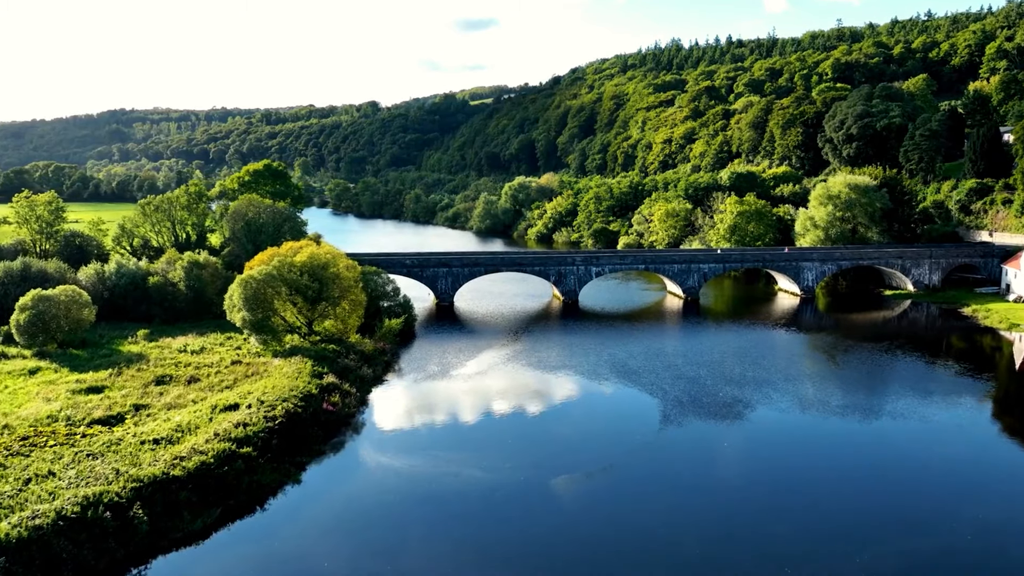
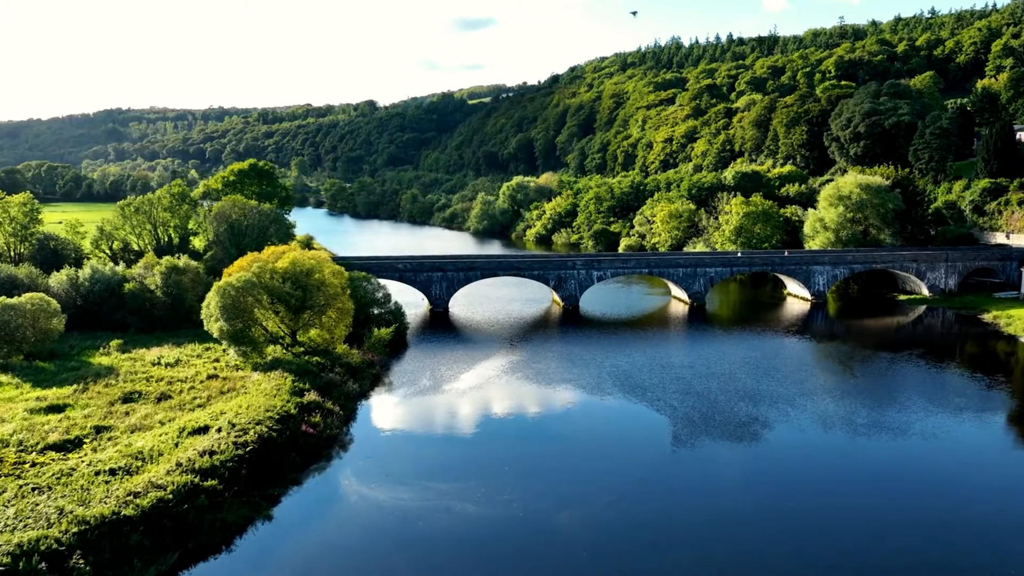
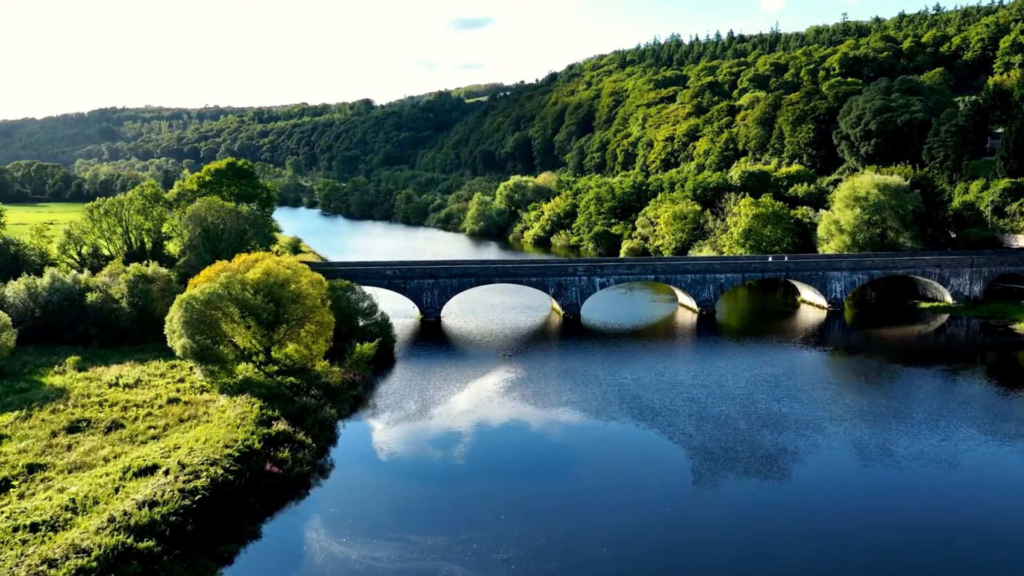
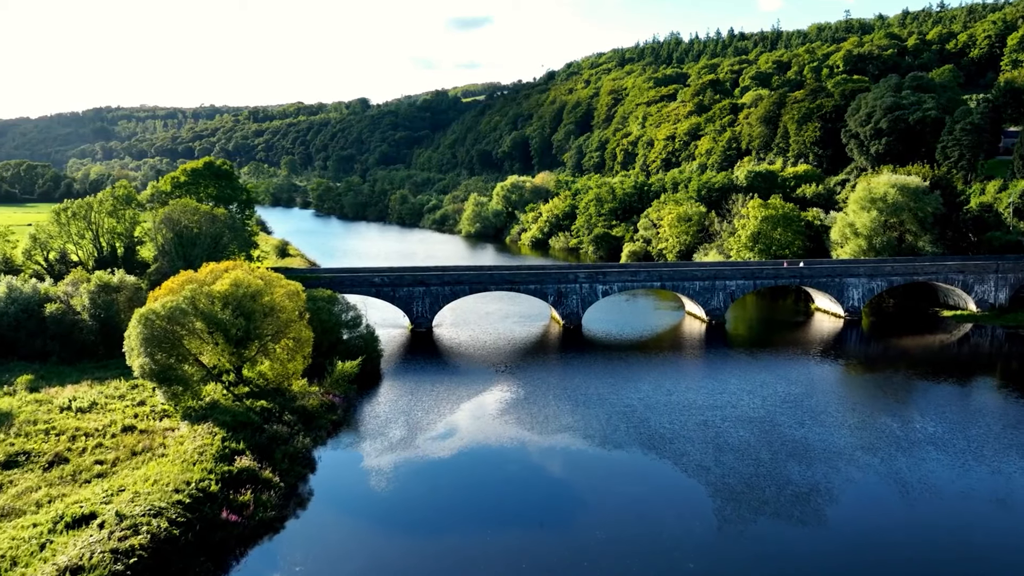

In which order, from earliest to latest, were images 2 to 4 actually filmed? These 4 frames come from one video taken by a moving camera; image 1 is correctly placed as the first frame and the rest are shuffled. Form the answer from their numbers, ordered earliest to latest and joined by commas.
2, 3, 4
